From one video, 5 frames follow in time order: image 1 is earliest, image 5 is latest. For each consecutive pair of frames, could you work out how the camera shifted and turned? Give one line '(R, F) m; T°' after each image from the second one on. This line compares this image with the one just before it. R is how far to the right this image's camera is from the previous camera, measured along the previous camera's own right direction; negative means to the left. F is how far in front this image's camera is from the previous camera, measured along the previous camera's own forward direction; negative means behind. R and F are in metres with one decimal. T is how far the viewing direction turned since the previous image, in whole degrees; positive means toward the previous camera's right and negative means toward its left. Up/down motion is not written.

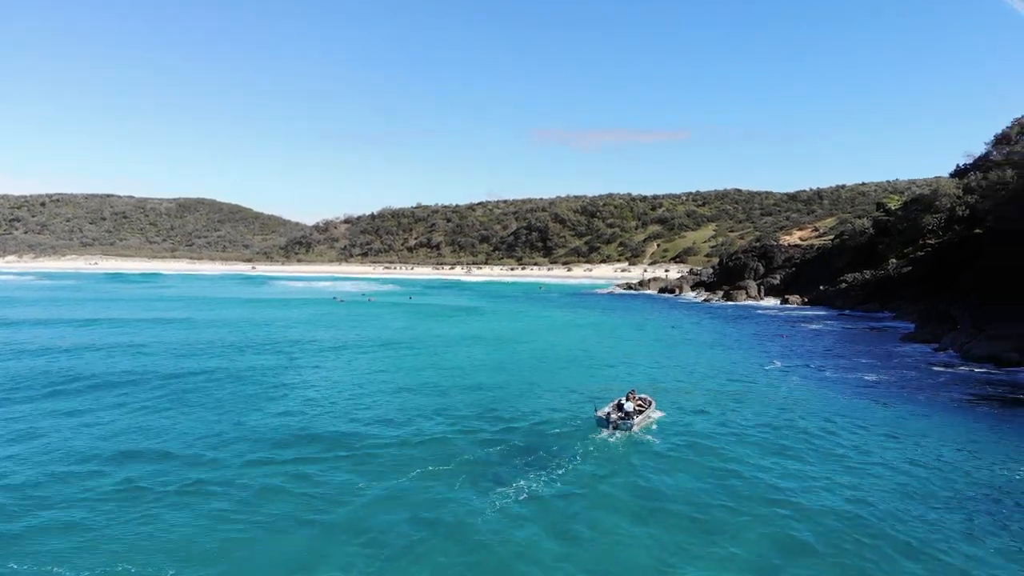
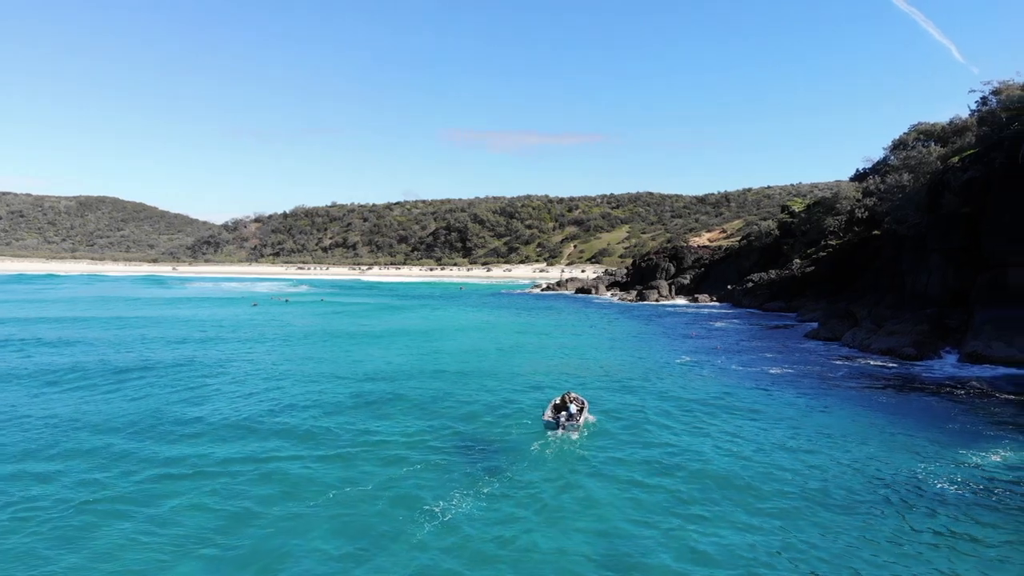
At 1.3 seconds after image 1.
(+0.3, +0.1) m; +5°
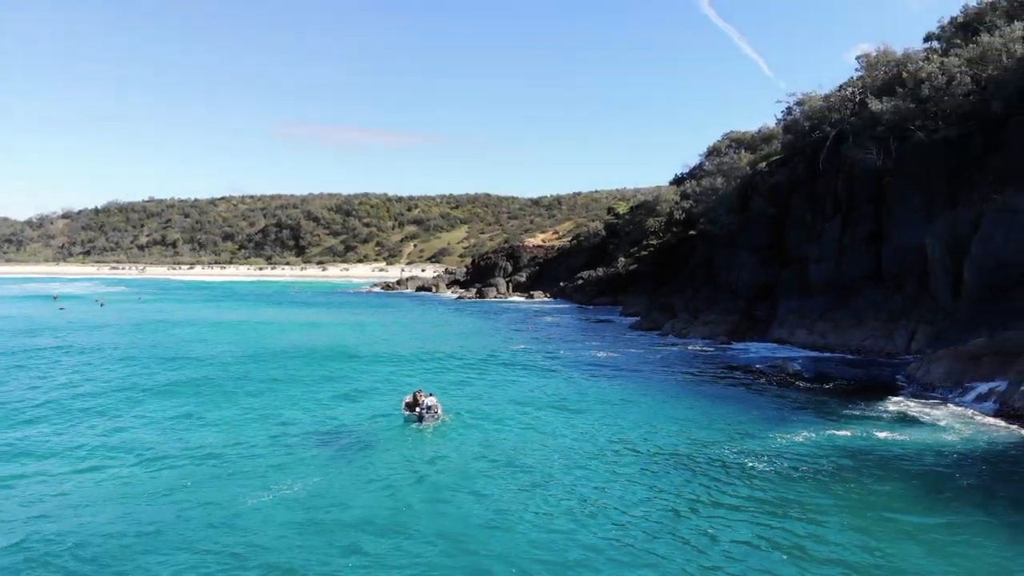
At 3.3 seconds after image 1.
(-0.4, -2.1) m; +11°
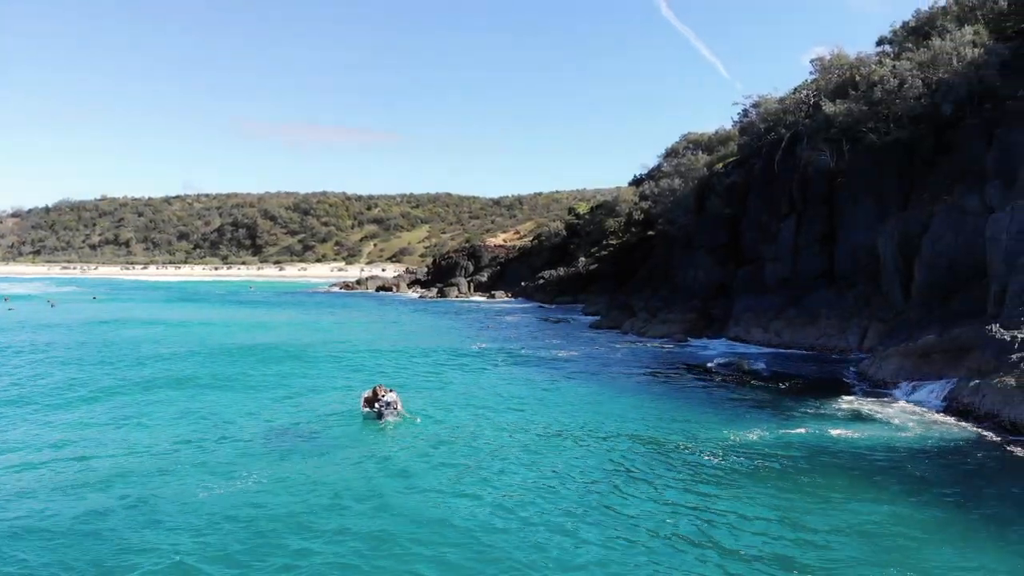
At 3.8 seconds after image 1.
(-0.1, -0.3) m; +3°
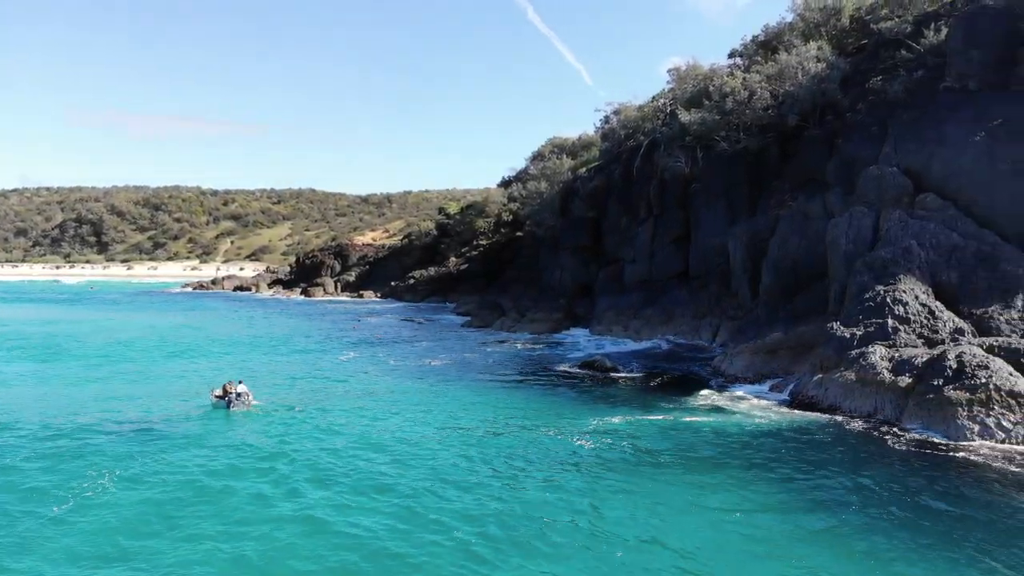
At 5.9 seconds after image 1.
(-0.2, +0.7) m; +9°
